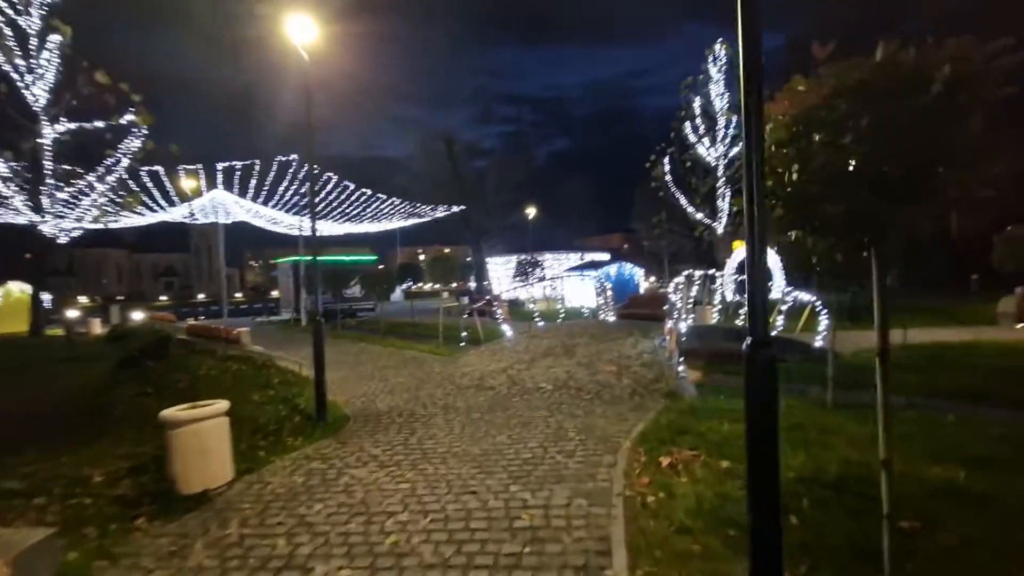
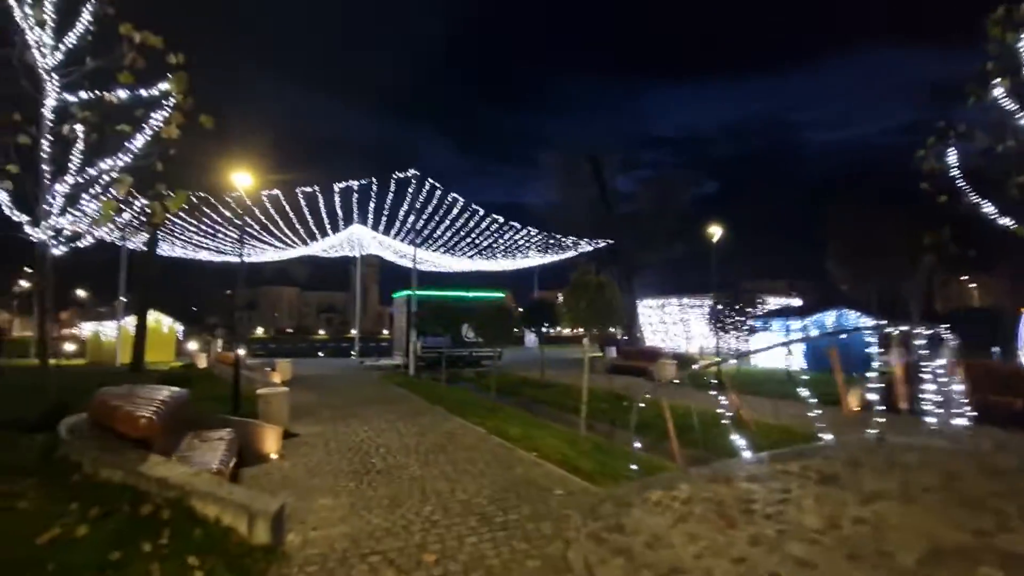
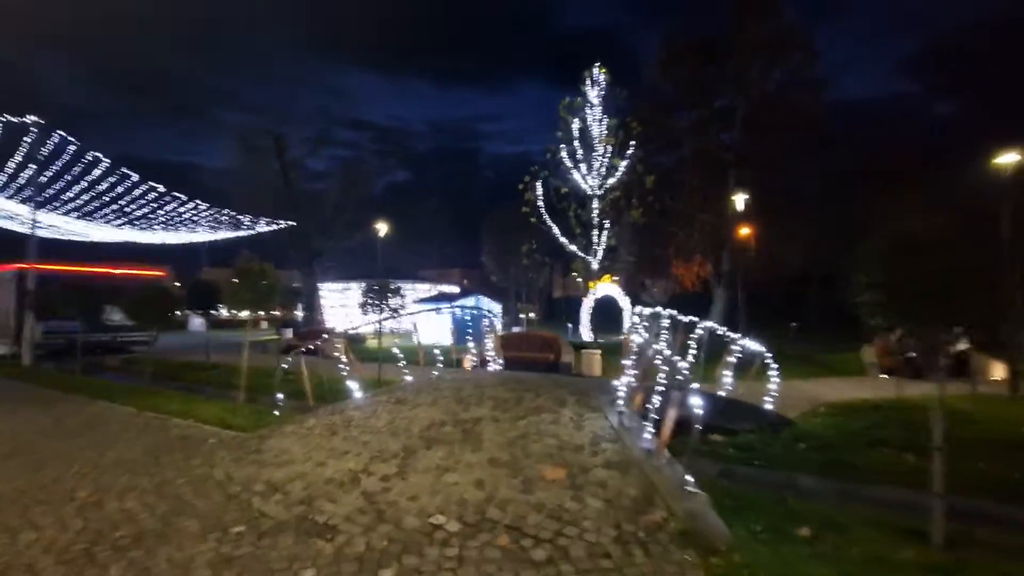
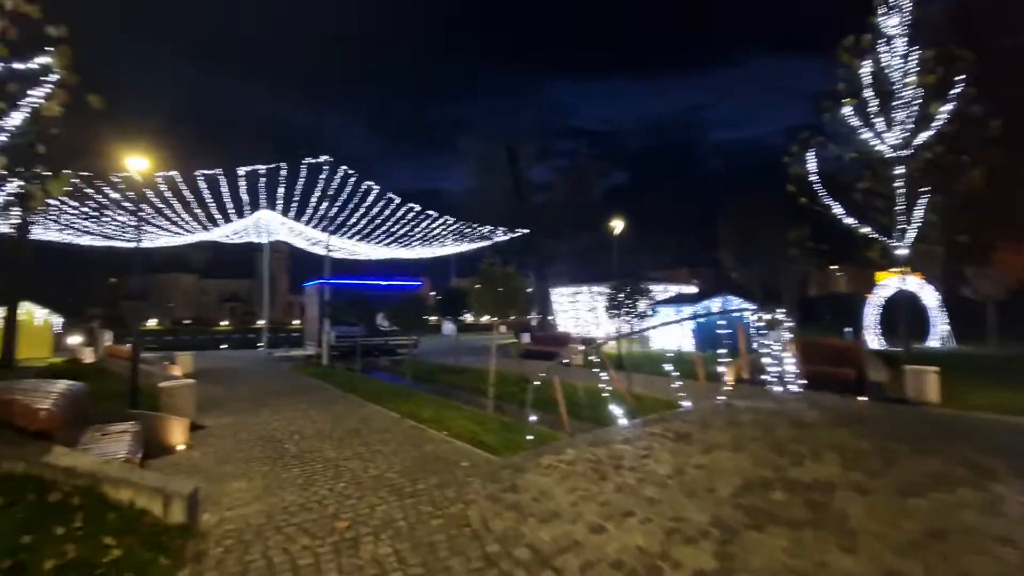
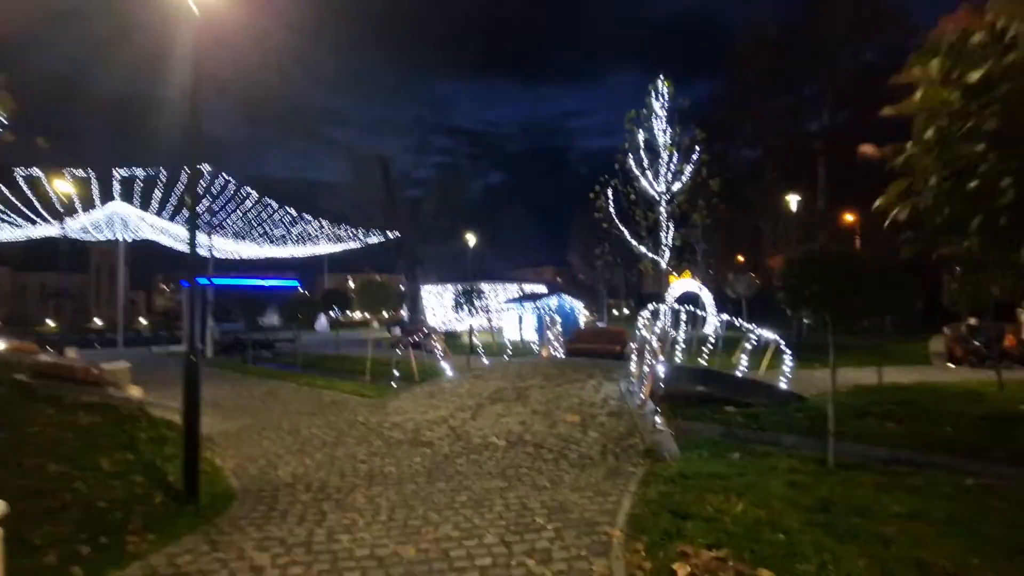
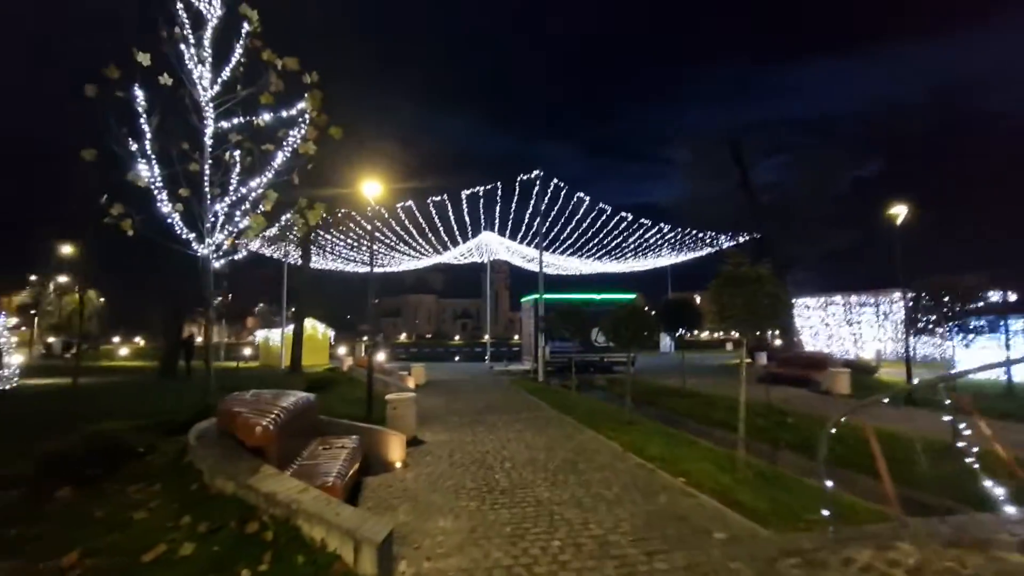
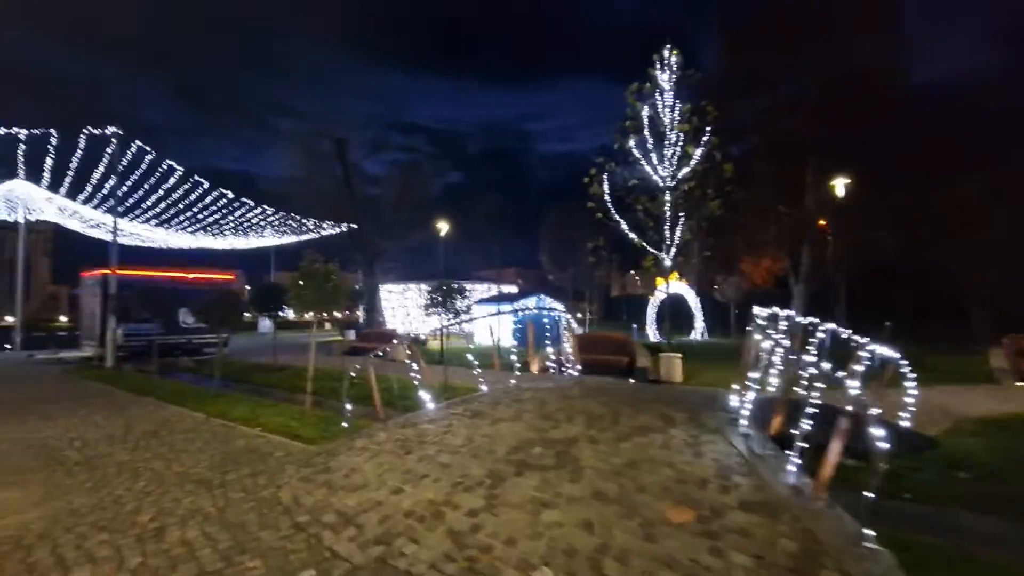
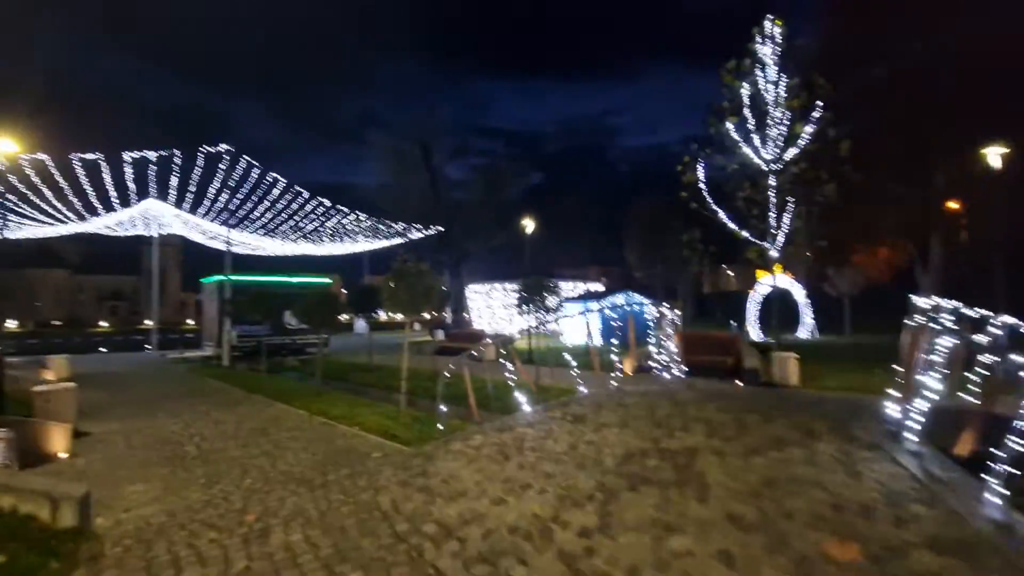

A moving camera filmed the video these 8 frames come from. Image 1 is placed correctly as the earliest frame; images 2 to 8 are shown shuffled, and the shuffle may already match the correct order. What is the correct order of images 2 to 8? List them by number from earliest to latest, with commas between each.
5, 3, 7, 8, 4, 2, 6
